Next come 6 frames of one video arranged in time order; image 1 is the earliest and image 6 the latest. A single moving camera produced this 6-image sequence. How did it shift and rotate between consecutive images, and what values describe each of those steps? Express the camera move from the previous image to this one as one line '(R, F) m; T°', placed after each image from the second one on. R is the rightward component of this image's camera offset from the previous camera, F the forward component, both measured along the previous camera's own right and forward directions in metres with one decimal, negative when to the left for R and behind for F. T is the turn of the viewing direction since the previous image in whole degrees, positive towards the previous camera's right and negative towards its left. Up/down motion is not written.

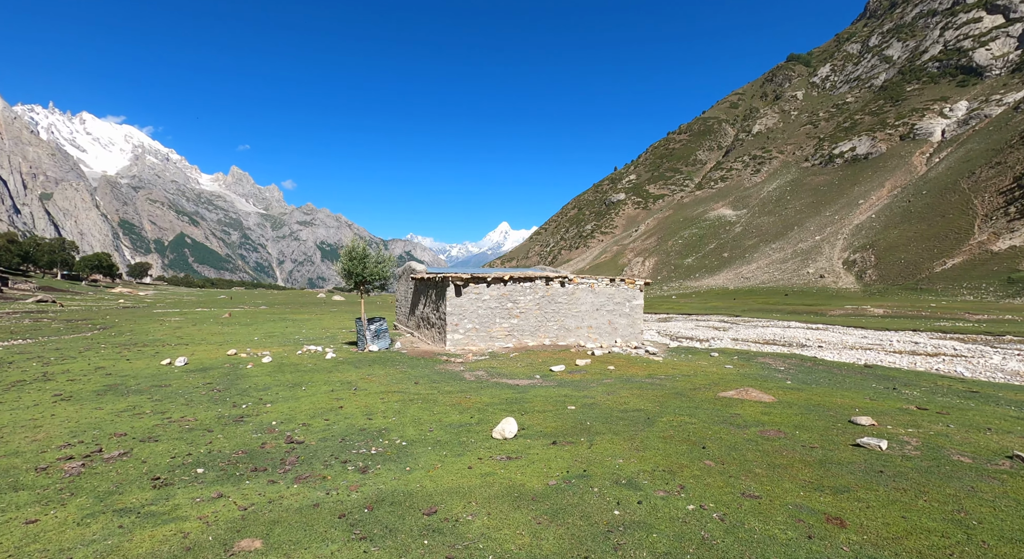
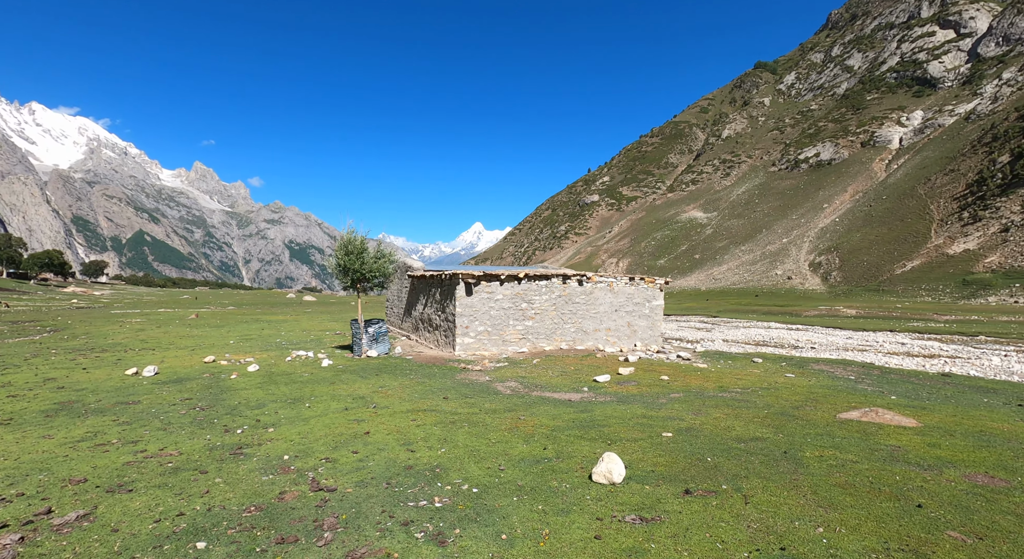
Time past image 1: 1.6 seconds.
(-1.8, +2.5) m; +3°
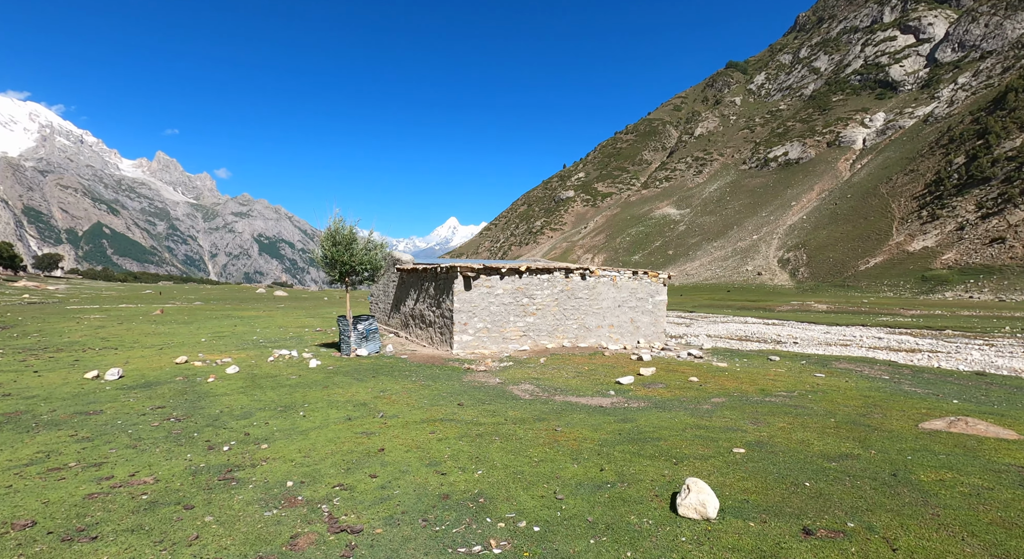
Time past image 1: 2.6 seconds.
(-1.0, +1.4) m; +3°
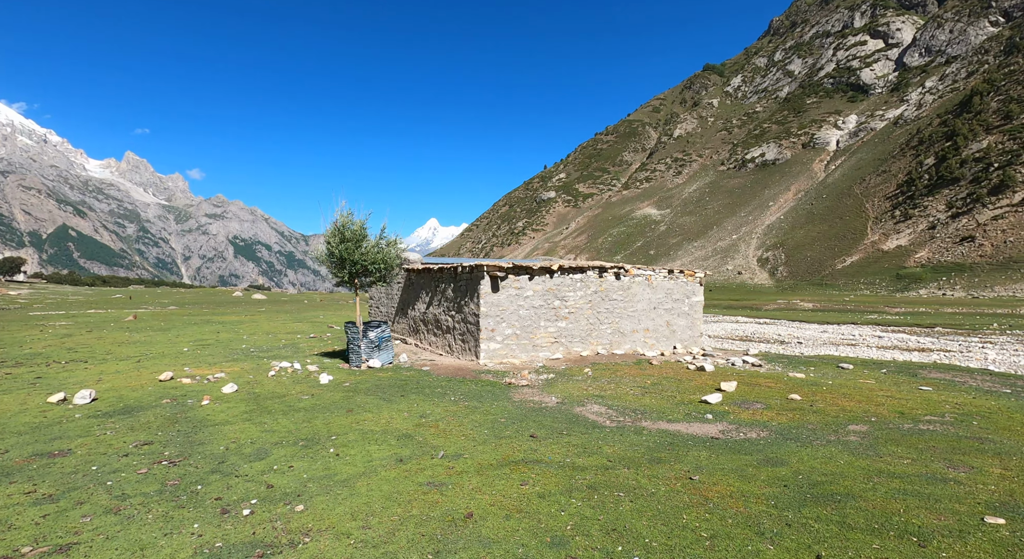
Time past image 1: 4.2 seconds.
(-1.7, +2.4) m; +2°
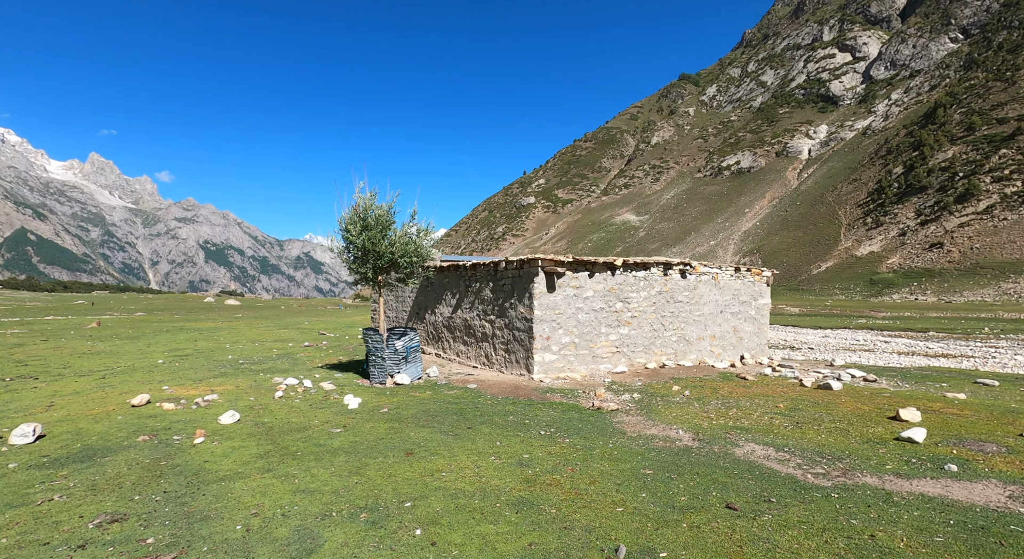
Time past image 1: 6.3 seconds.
(-2.2, +3.3) m; +2°
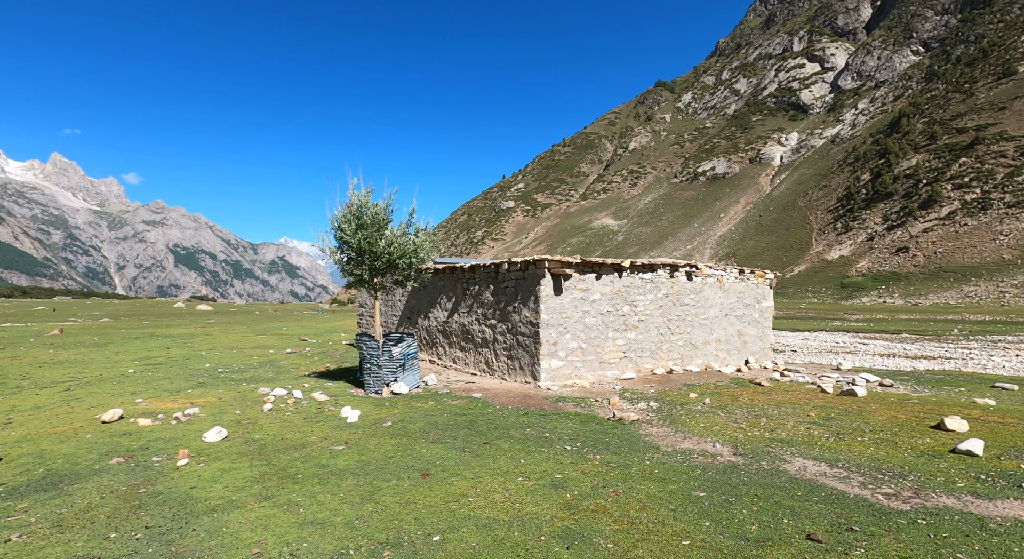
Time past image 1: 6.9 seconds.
(-0.7, +0.8) m; +2°
